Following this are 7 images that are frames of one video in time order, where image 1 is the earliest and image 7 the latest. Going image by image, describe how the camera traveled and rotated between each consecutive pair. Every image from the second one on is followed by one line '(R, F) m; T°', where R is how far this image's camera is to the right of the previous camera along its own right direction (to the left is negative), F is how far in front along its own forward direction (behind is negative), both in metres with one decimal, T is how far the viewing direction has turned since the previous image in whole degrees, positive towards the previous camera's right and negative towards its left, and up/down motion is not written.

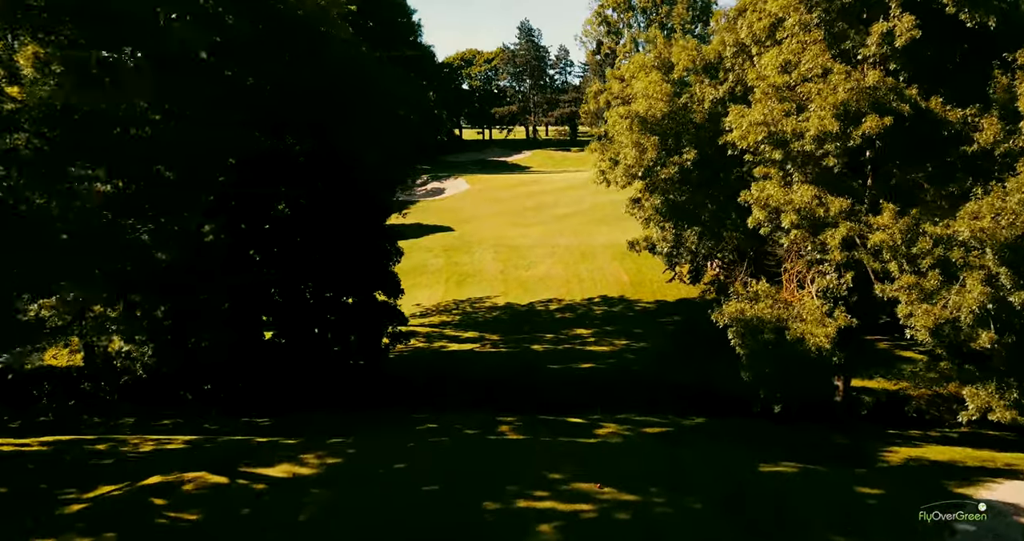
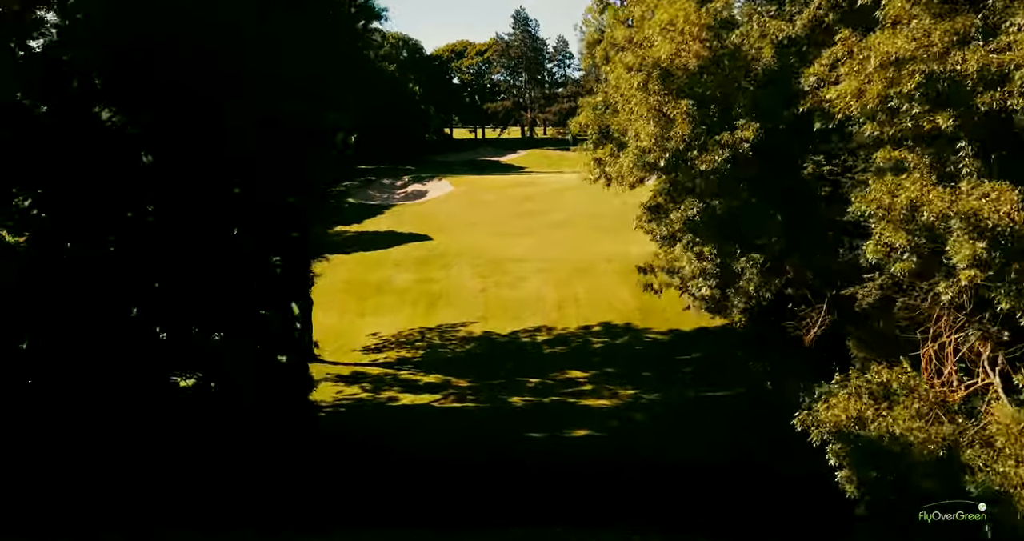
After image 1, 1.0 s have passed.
(+0.8, +6.0) m; 0°
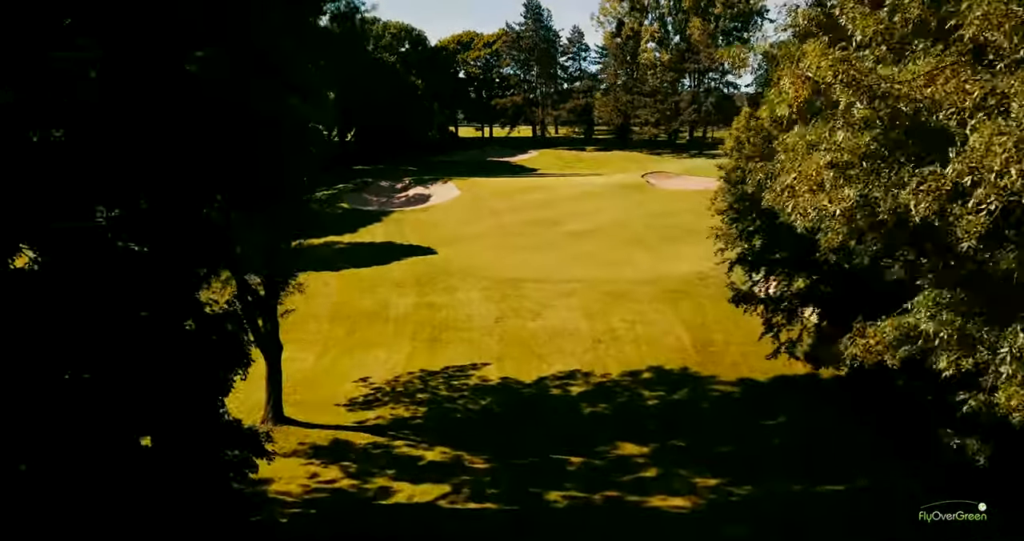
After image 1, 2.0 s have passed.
(-0.7, +5.3) m; 0°
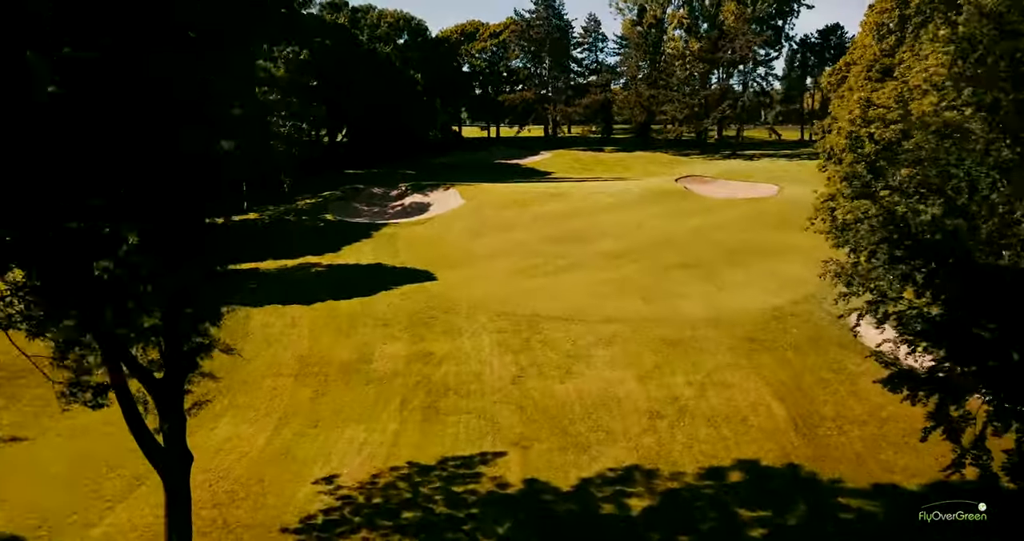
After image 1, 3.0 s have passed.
(-0.5, +6.1) m; 0°
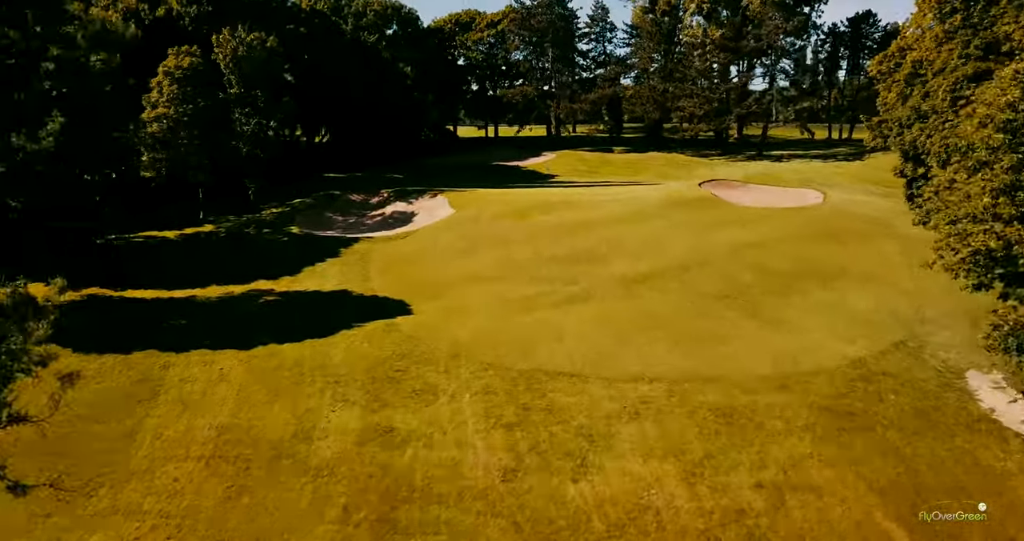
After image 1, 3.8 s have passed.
(+0.2, +5.2) m; 0°
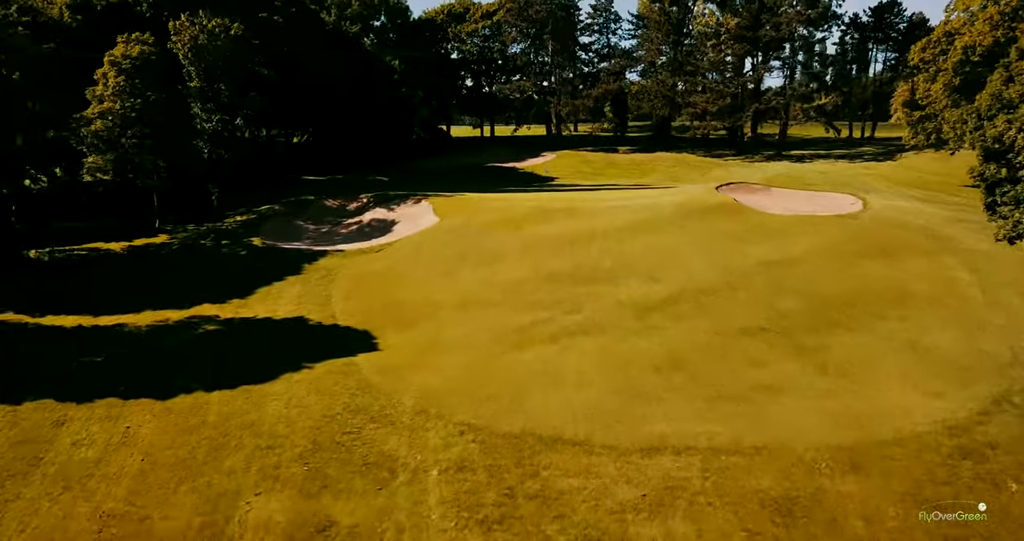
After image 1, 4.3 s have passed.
(+0.3, +3.7) m; 0°
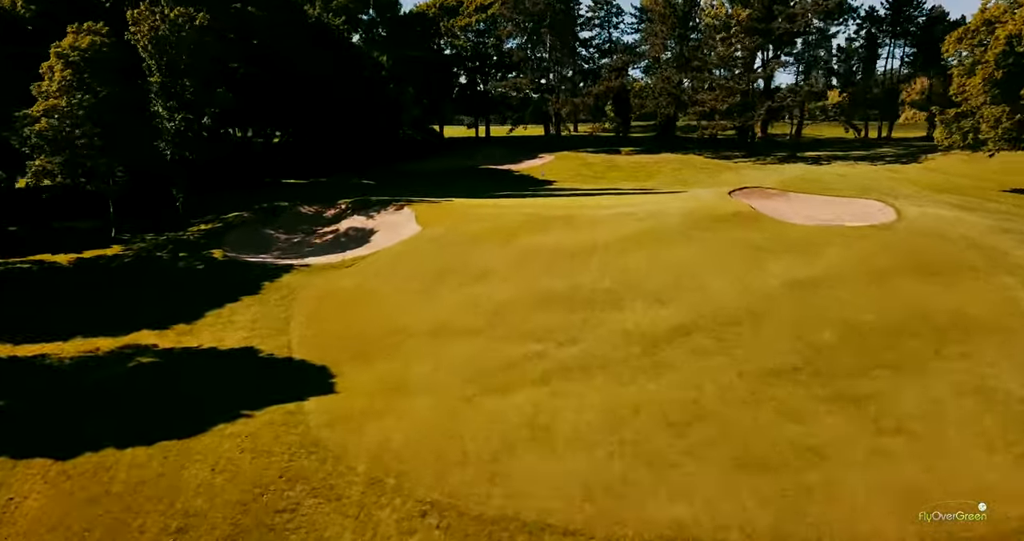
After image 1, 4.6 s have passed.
(+0.4, +2.7) m; 0°
